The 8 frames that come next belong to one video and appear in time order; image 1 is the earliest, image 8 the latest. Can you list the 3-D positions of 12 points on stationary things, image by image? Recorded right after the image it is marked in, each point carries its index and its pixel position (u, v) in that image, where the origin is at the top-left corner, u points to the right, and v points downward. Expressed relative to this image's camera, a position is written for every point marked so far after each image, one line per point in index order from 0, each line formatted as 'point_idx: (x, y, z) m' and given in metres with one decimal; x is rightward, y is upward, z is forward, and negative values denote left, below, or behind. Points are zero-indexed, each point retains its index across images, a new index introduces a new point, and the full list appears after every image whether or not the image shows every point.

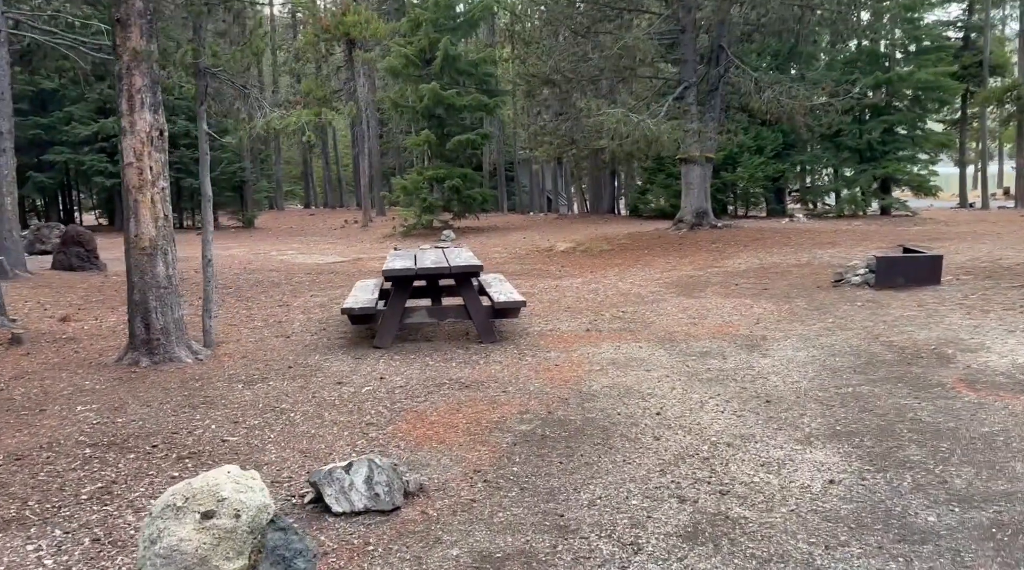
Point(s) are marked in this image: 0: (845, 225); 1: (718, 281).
0: (+7.1, +1.2, +17.5) m
1: (+2.7, +0.1, +10.7) m
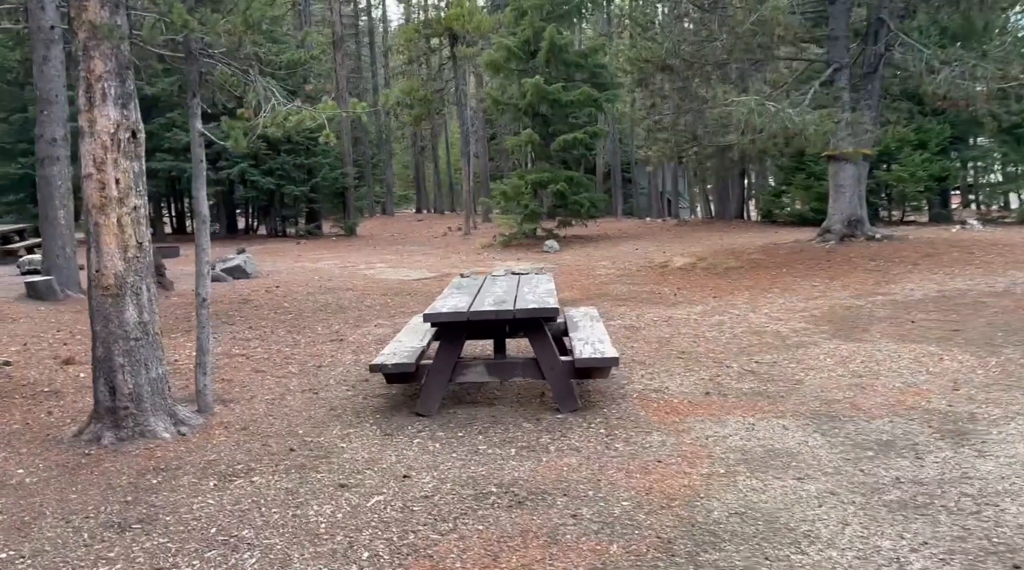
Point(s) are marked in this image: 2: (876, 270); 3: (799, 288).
0: (+9.1, +0.8, +14.3) m
1: (+3.7, -0.3, +8.2) m
2: (+4.8, +0.2, +10.8) m
3: (+3.6, -0.1, +10.3) m
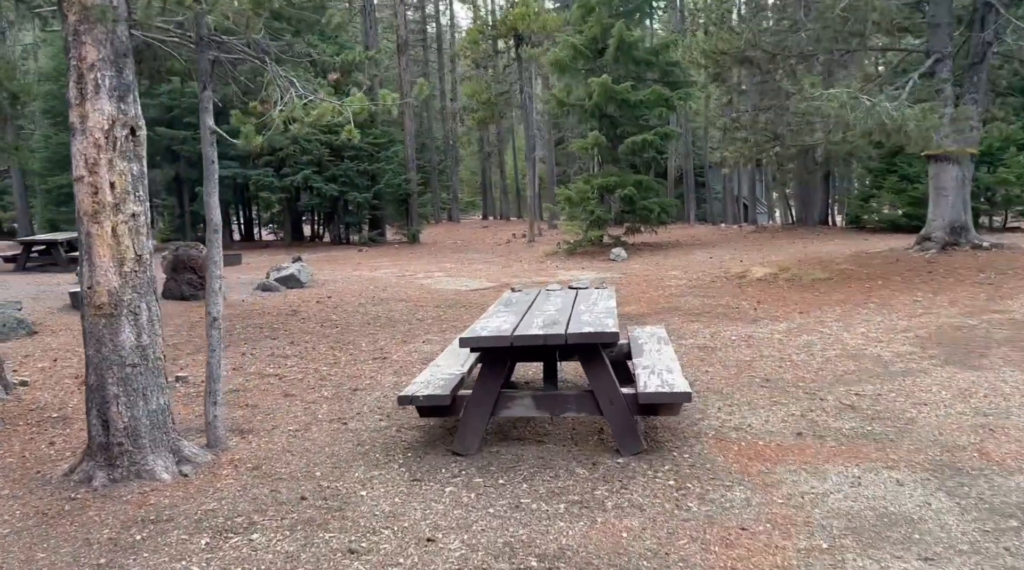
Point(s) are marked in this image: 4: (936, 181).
0: (+10.1, +0.6, +12.6) m
1: (+4.3, -0.5, +7.0) m
2: (+5.5, 0.0, +9.5) m
3: (+4.3, -0.2, +9.1) m
4: (+6.2, +1.5, +11.8) m
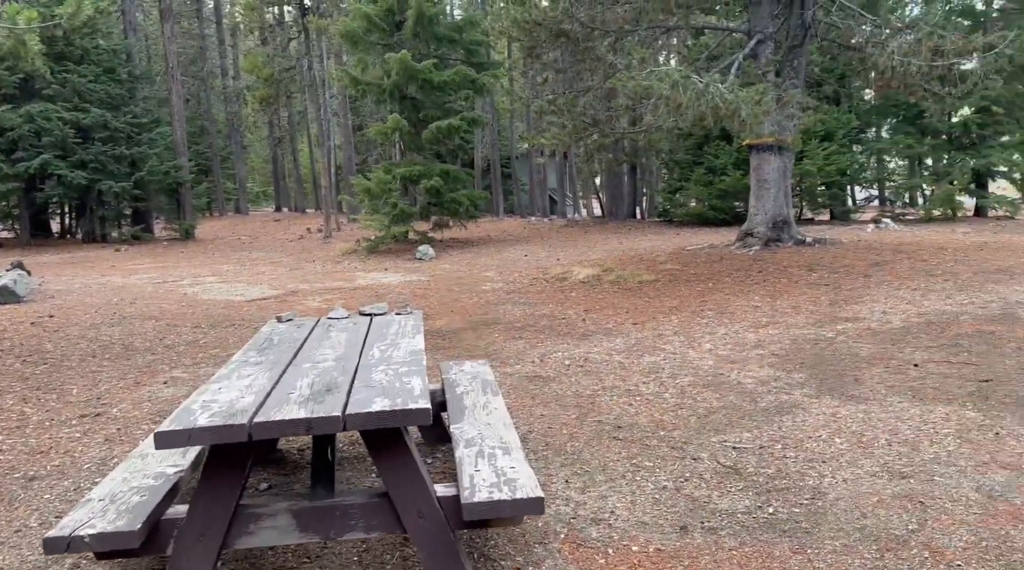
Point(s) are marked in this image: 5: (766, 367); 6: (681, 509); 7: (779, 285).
0: (+7.0, +0.7, +12.9) m
1: (+2.7, -0.5, +6.0) m
2: (+3.4, 0.0, +8.8) m
3: (+2.2, -0.3, +8.1) m
4: (+3.4, +1.5, +11.2) m
5: (+1.9, -0.6, +6.2) m
6: (+0.8, -1.0, +3.8) m
7: (+3.0, 0.0, +9.1) m
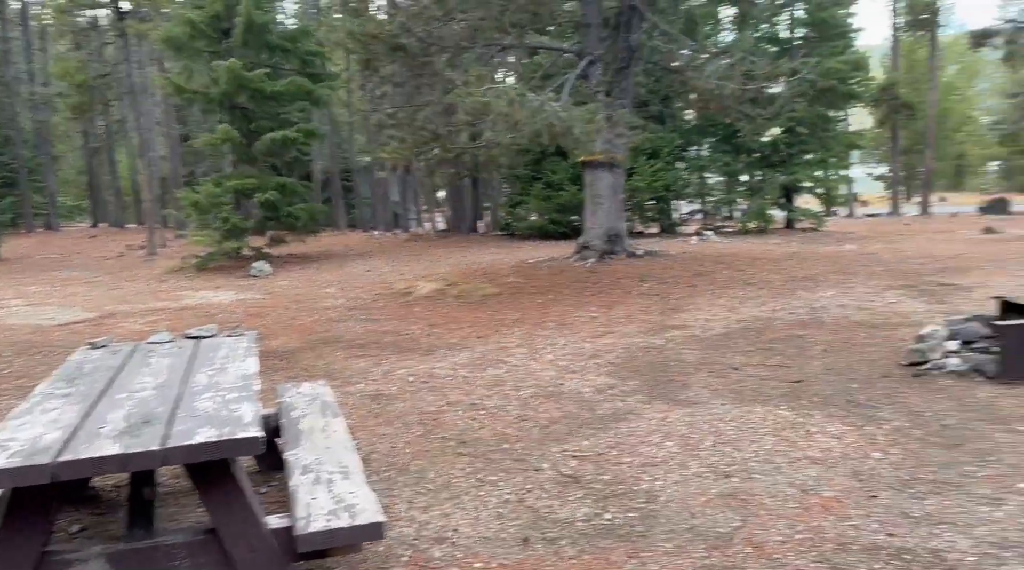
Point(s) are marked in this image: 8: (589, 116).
0: (+4.5, +0.6, +14.0) m
1: (+1.5, -0.6, +6.4) m
2: (+1.6, -0.1, +9.2) m
3: (+0.7, -0.4, +8.4) m
4: (+1.2, +1.4, +11.6) m
5: (+0.7, -0.7, +6.4) m
6: (+0.1, -1.1, +3.9) m
7: (+1.2, -0.1, +9.5) m
8: (+0.9, +1.9, +9.3) m
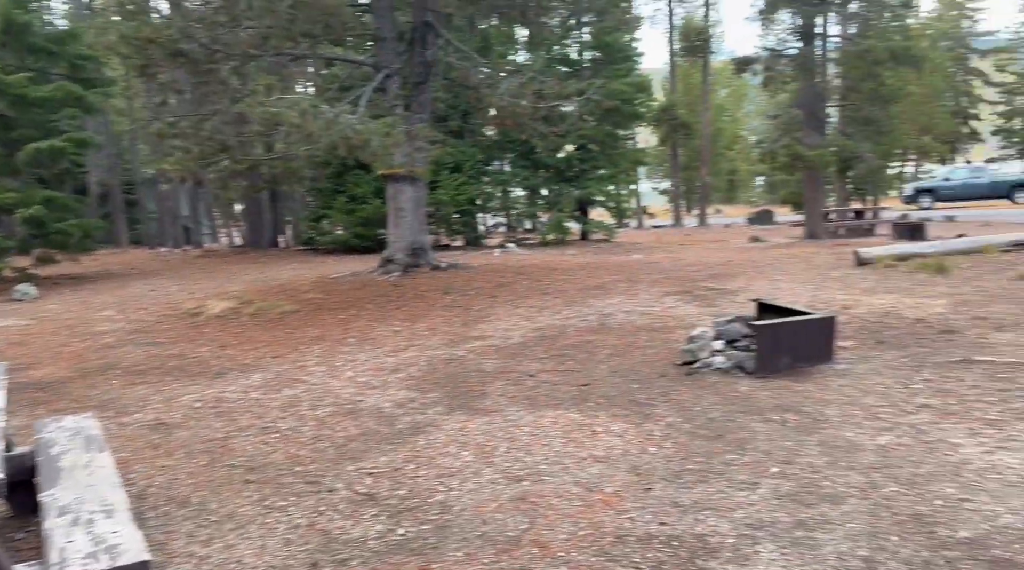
0: (+1.0, +0.5, +14.6) m
1: (-0.1, -0.7, +6.6) m
2: (-0.6, -0.3, +9.3) m
3: (-1.4, -0.5, +8.3) m
4: (-1.7, +1.2, +11.5) m
5: (-0.9, -0.8, +6.4) m
6: (-0.9, -1.2, +3.7) m
7: (-1.1, -0.3, +9.5) m
8: (-1.4, +1.8, +9.3) m
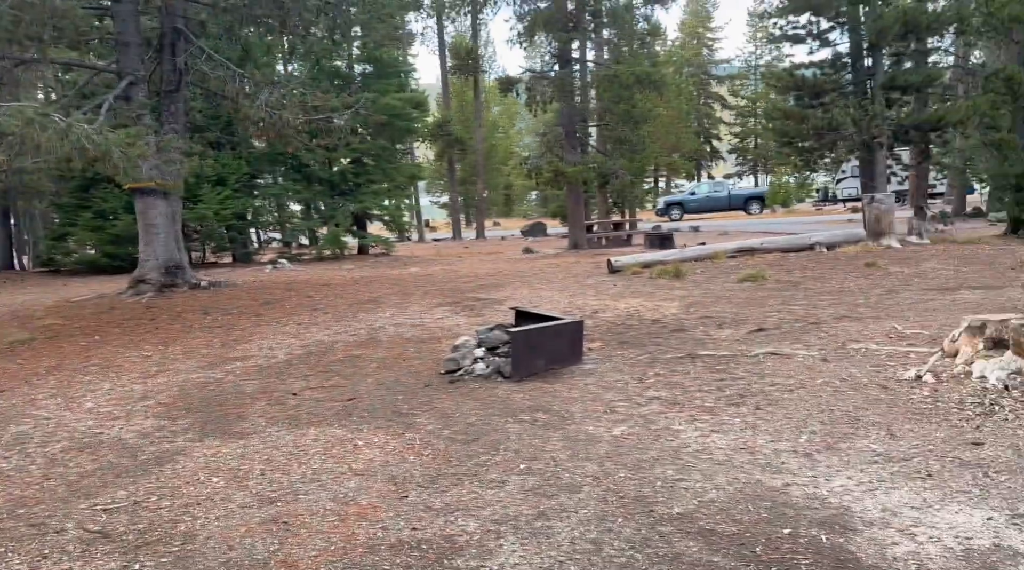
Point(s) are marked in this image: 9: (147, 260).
0: (-3.0, +0.2, +14.4) m
1: (-1.9, -0.8, +6.3) m
2: (-3.2, -0.5, +8.9) m
3: (-3.6, -0.7, +7.7) m
4: (-4.8, +0.9, +10.8) m
5: (-2.6, -1.0, +6.0) m
6: (-2.0, -1.3, +3.4) m
7: (-3.7, -0.5, +8.9) m
8: (-4.0, +1.5, +8.7) m
9: (-4.9, +0.3, +11.0) m
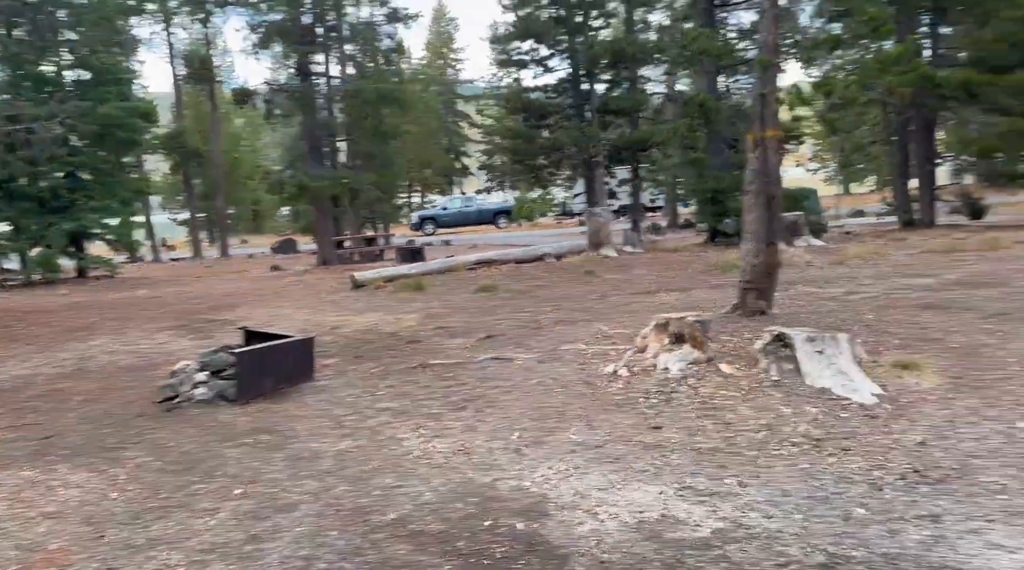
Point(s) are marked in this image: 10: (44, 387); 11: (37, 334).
0: (-7.2, -0.3, +13.0) m
1: (-3.8, -1.0, +5.5) m
2: (-5.8, -0.8, +7.6) m
3: (-5.8, -1.0, +6.3) m
4: (-8.0, +0.5, +9.0) m
5: (-4.4, -1.2, +5.0) m
6: (-3.0, -1.4, +2.7) m
7: (-6.3, -0.8, +7.5) m
8: (-6.6, +1.2, +7.2) m
9: (-8.1, -0.1, +9.1) m
10: (-3.8, -0.8, +6.7) m
11: (-5.3, -0.6, +9.2) m
